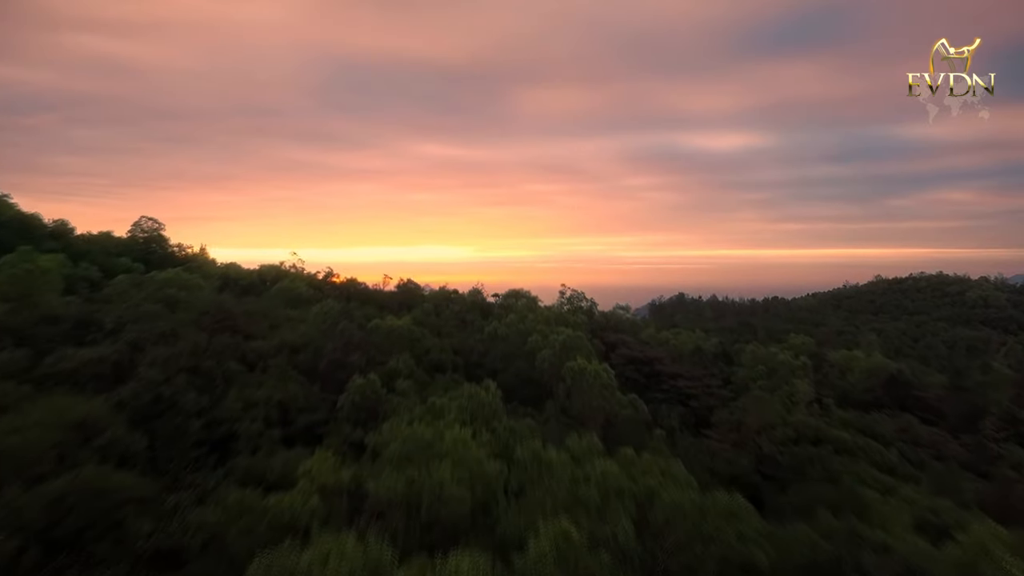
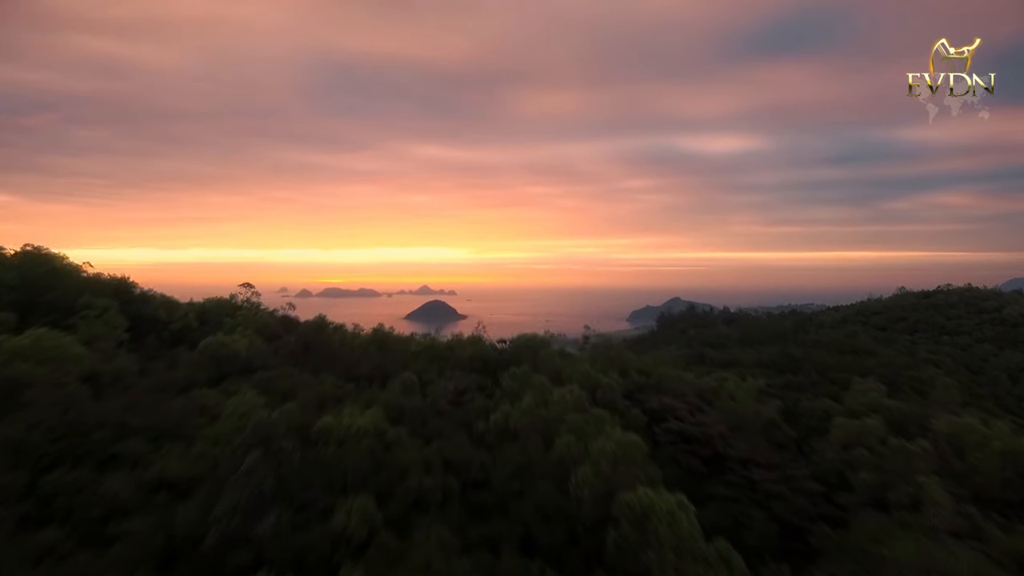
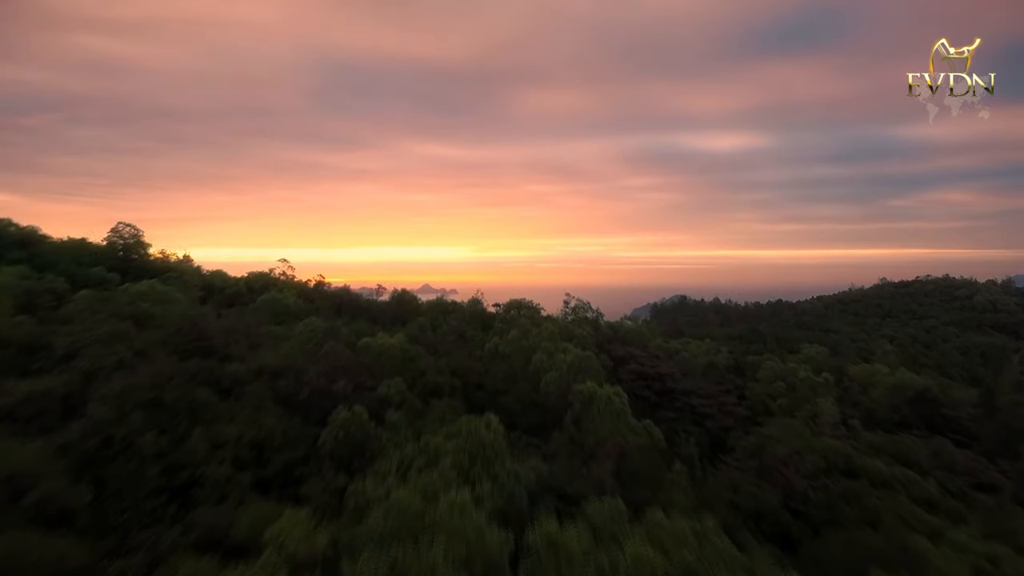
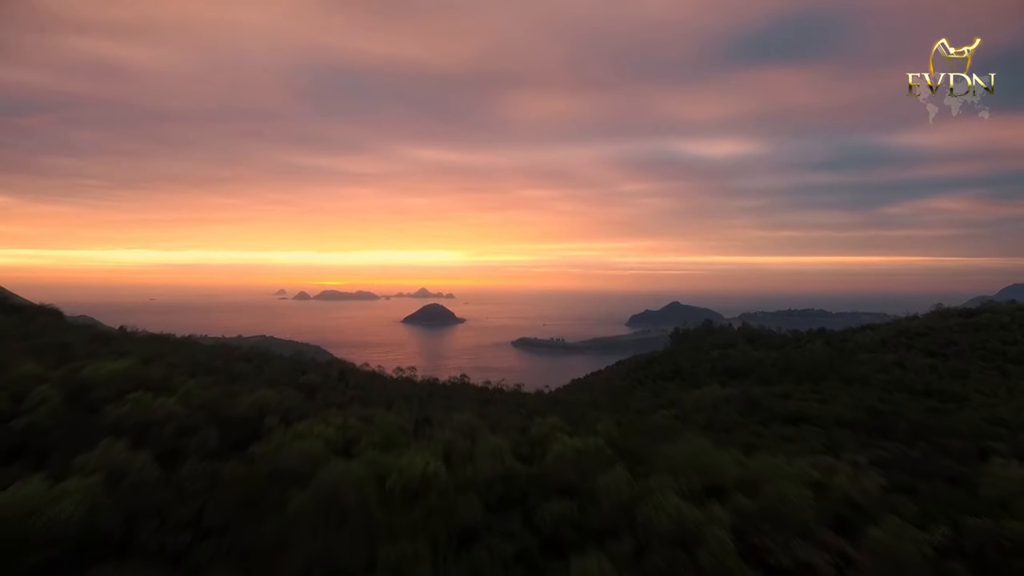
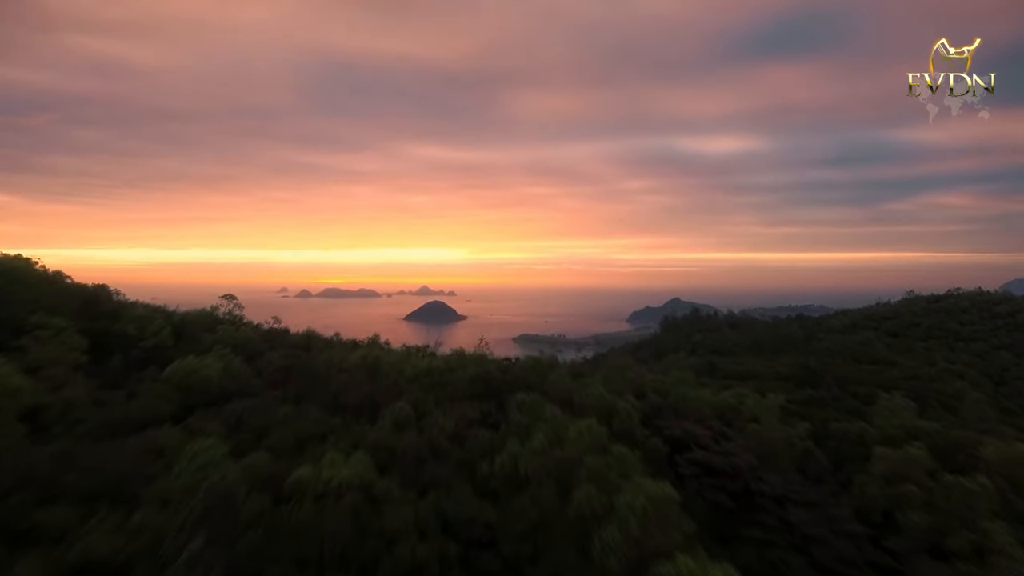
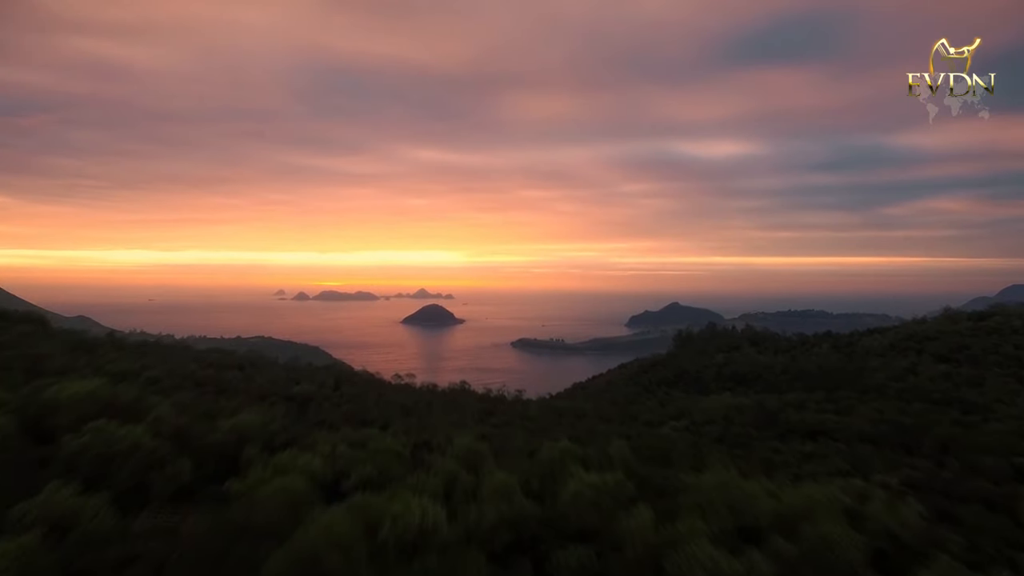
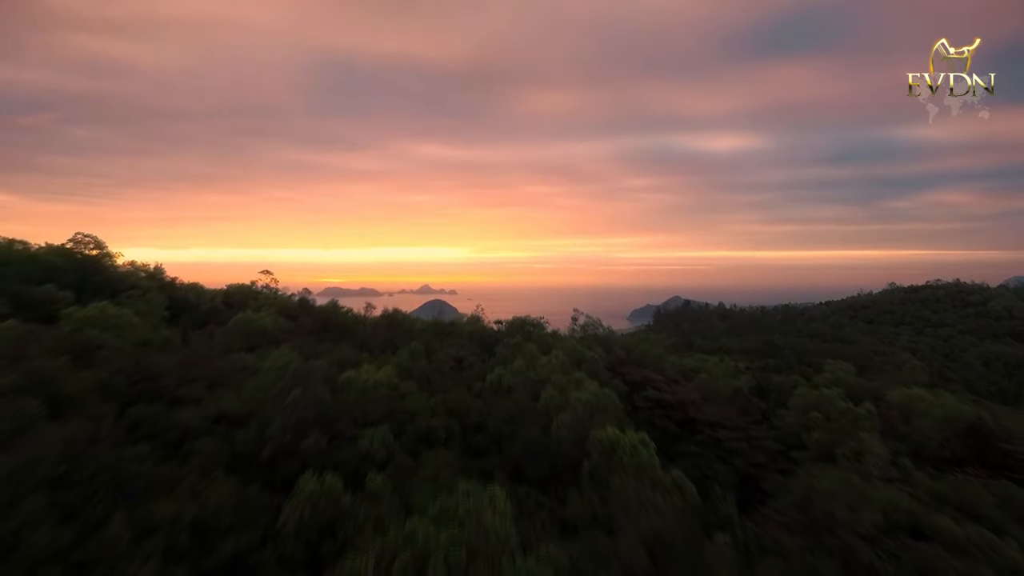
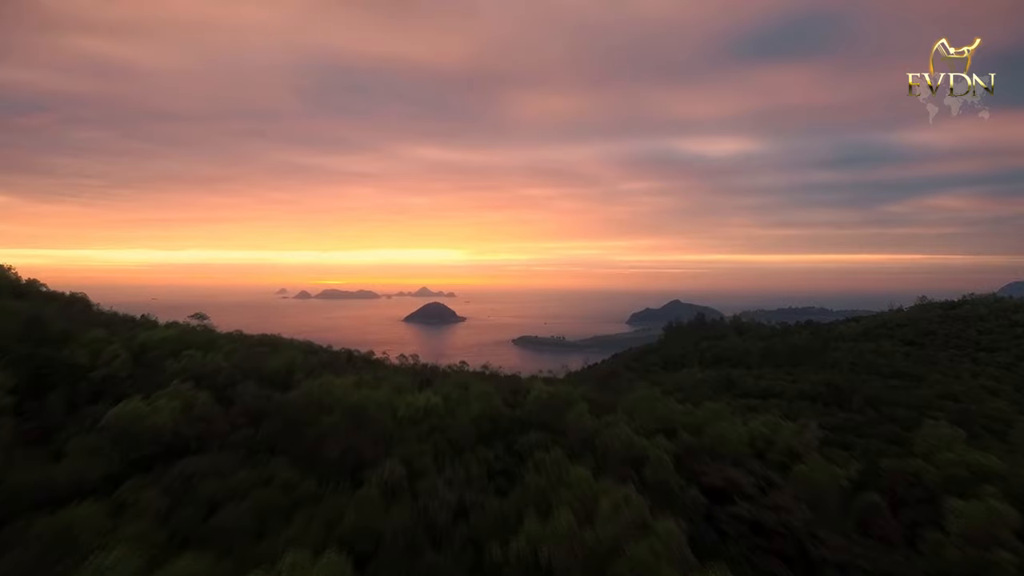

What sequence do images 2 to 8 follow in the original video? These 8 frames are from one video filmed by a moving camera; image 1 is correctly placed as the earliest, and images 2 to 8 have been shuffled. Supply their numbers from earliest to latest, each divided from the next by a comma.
3, 7, 2, 5, 8, 4, 6
